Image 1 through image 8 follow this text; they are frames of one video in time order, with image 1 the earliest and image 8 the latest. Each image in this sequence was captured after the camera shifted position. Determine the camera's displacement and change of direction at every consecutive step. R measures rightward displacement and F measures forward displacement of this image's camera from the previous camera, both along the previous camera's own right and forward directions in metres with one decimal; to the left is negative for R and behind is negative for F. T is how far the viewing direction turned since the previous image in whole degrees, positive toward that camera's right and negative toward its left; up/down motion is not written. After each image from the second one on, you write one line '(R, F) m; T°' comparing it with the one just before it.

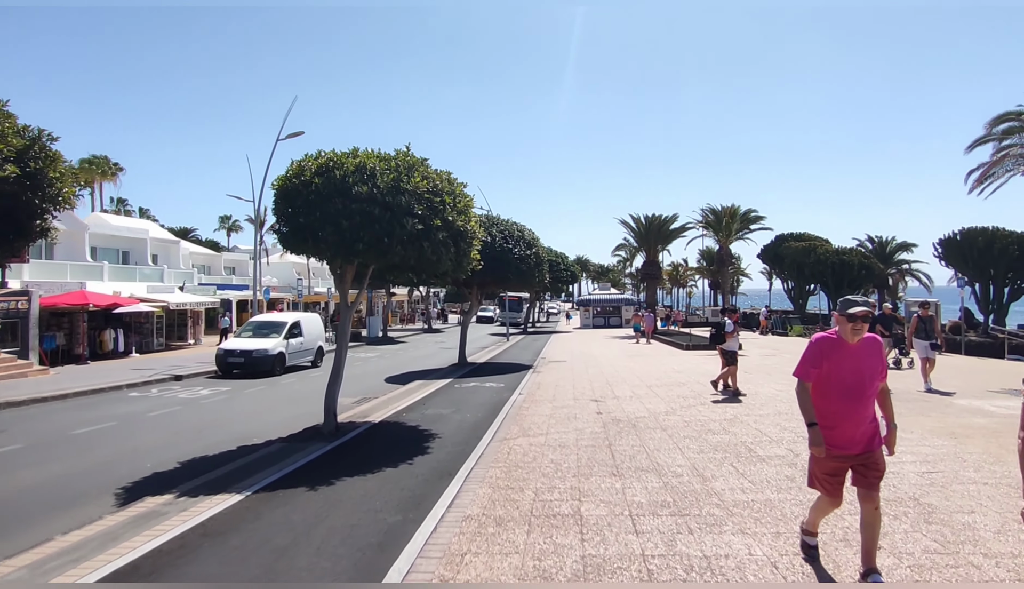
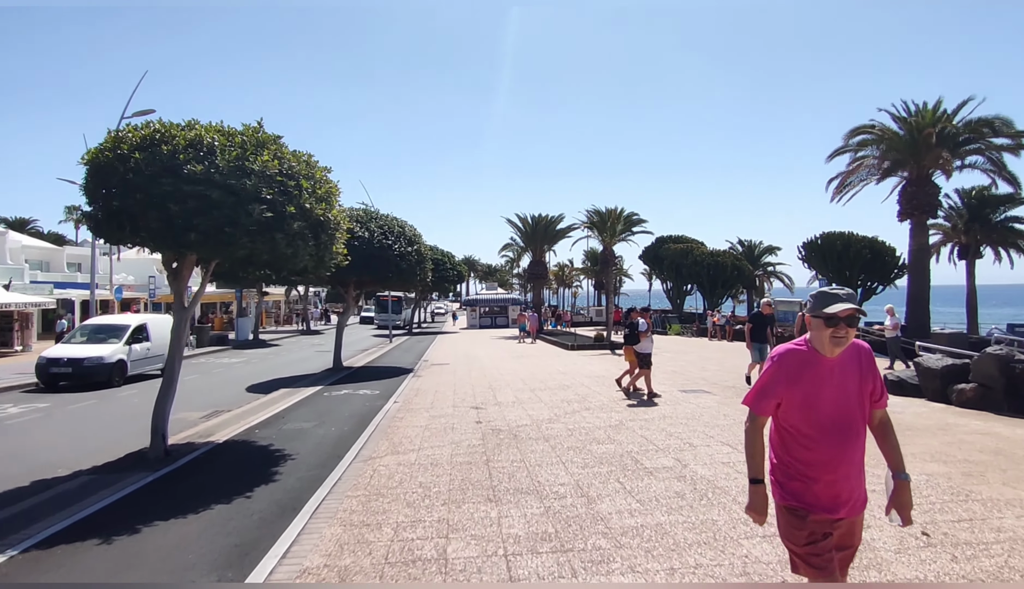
(+0.2, +0.8) m; +10°
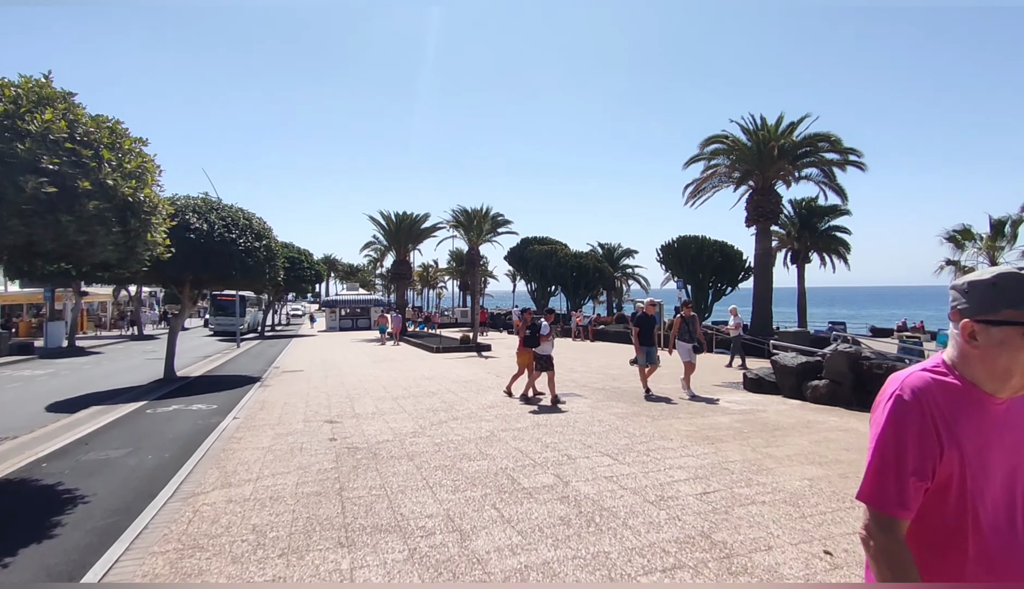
(0.0, +0.8) m; +12°
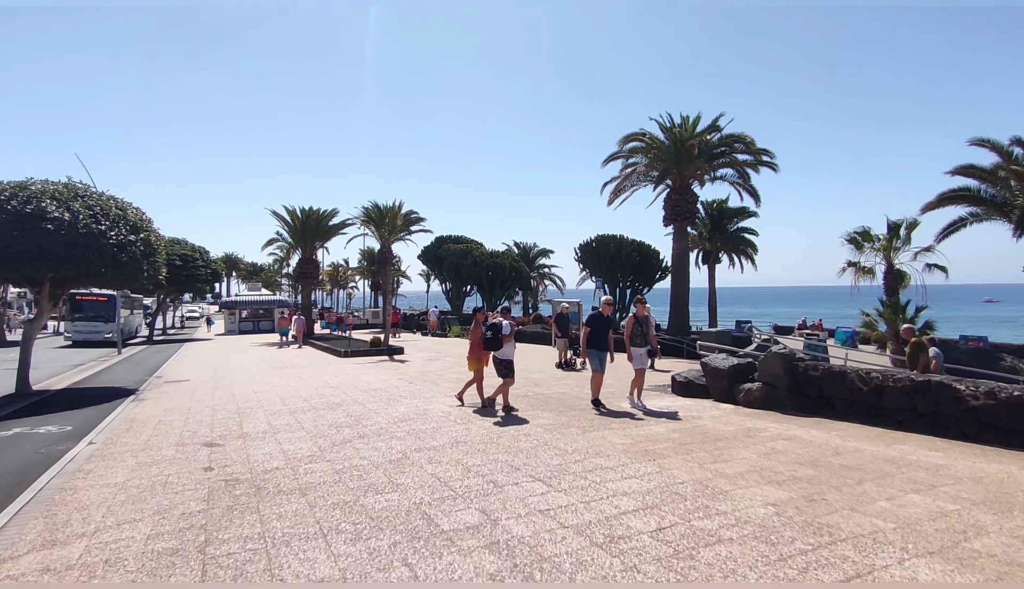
(0.0, +1.1) m; +8°
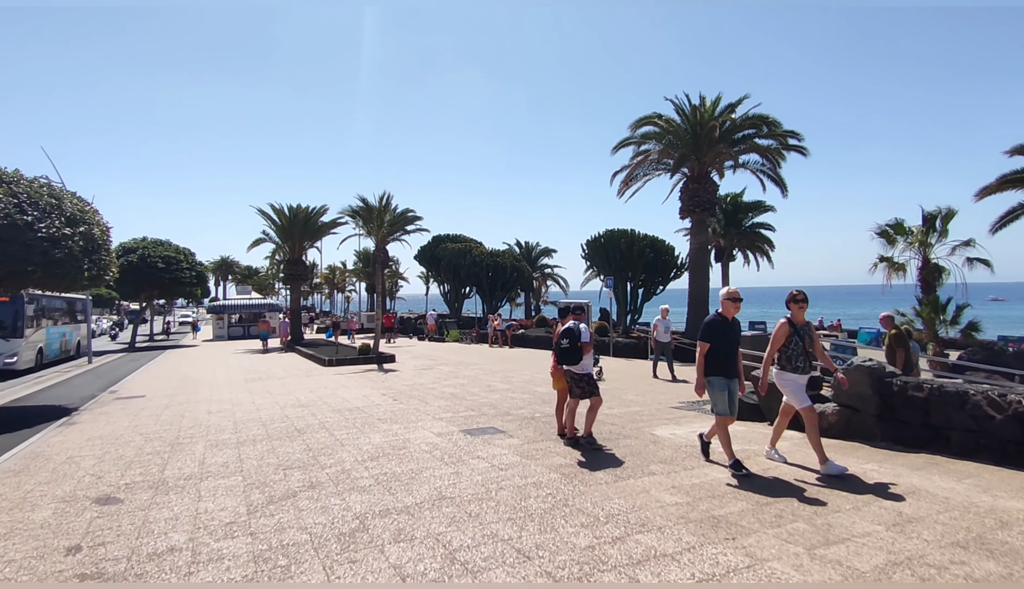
(0.0, +2.1) m; 0°
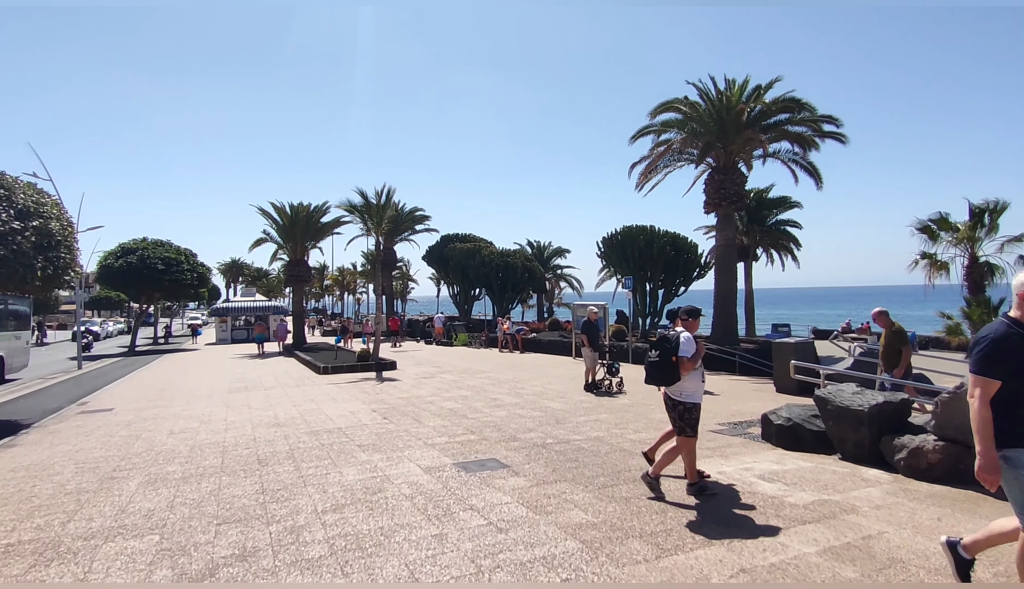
(+0.1, +1.6) m; -1°
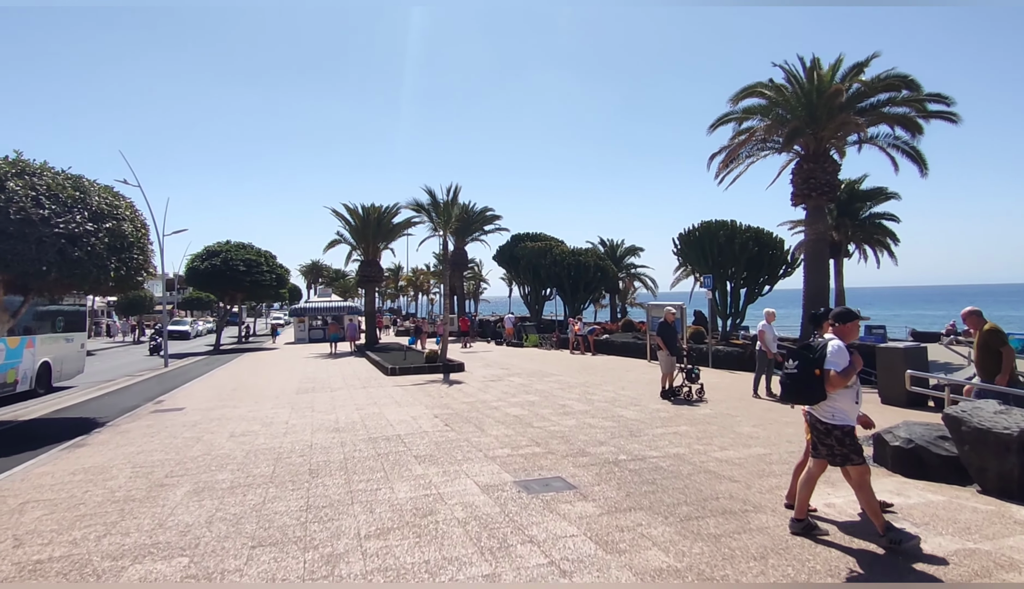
(0.0, +0.7) m; -6°
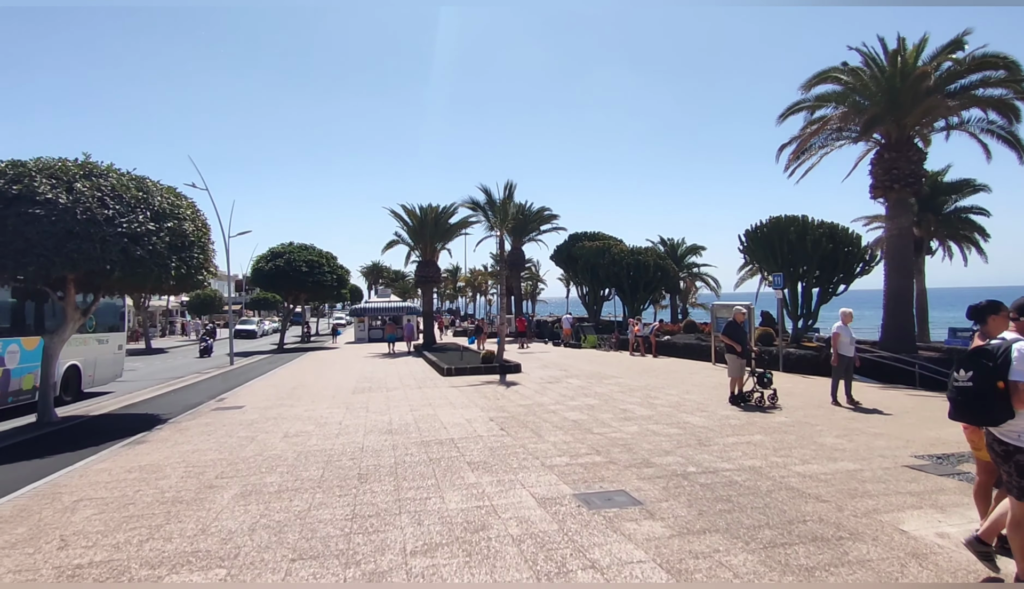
(0.0, +0.5) m; -5°
